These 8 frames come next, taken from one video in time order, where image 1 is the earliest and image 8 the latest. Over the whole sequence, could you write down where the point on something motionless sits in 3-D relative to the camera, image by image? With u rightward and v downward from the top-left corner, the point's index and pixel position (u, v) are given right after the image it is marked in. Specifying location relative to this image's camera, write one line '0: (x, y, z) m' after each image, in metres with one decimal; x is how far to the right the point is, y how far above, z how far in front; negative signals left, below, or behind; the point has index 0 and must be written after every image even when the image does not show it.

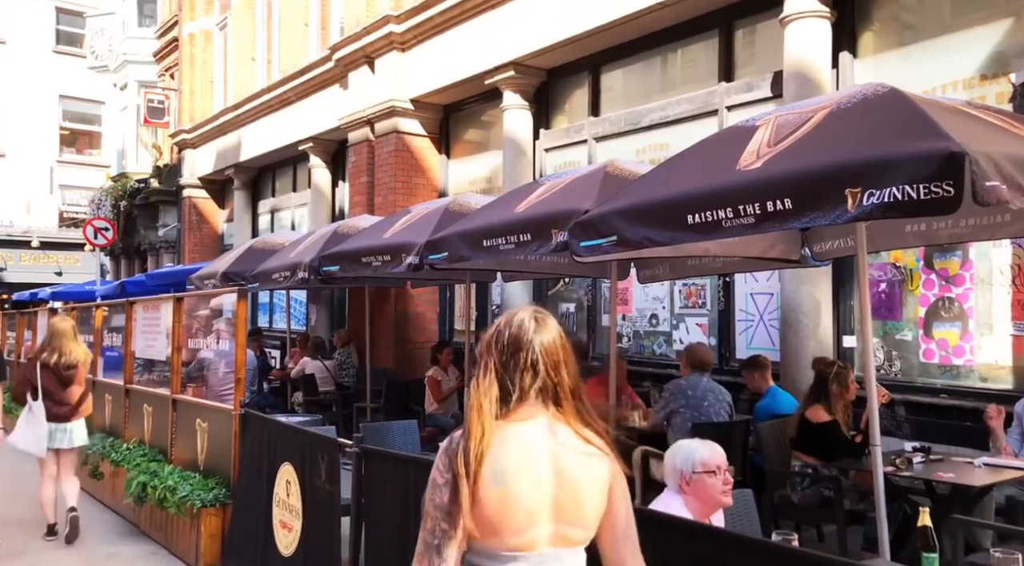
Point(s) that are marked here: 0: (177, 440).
0: (-2.8, -1.3, +7.8) m
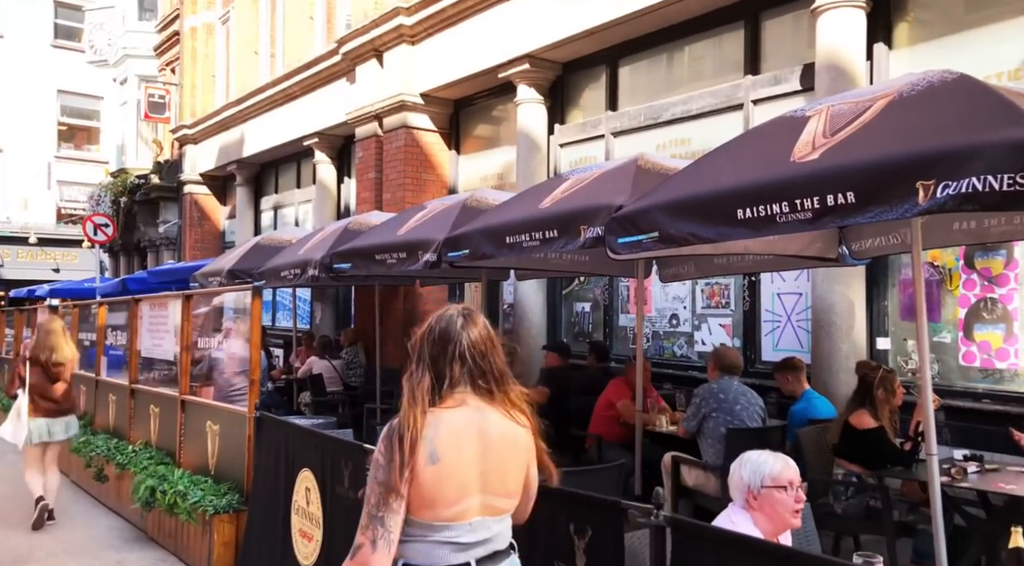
0: (-2.7, -1.3, +7.5) m
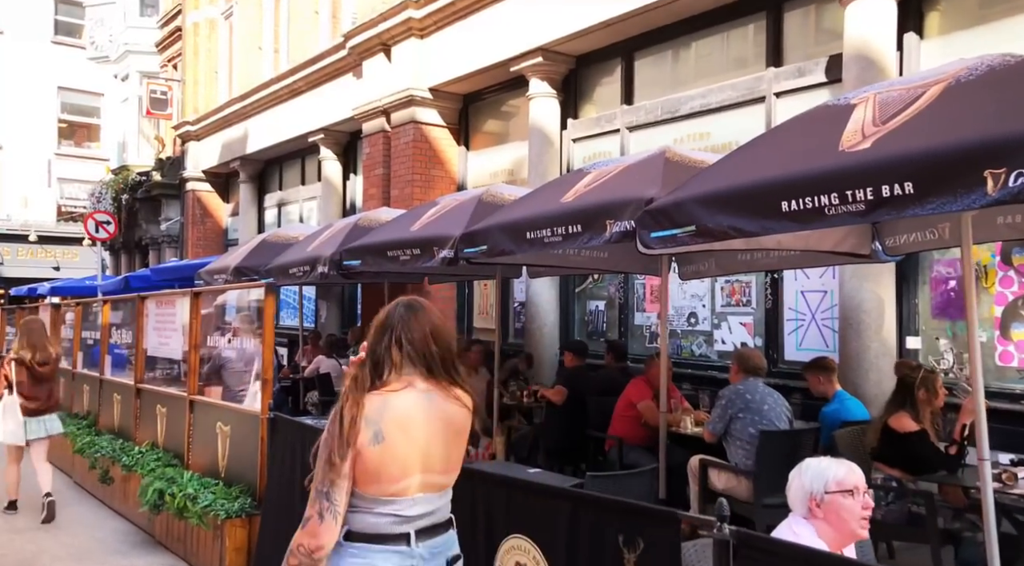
0: (-2.5, -1.3, +7.3) m
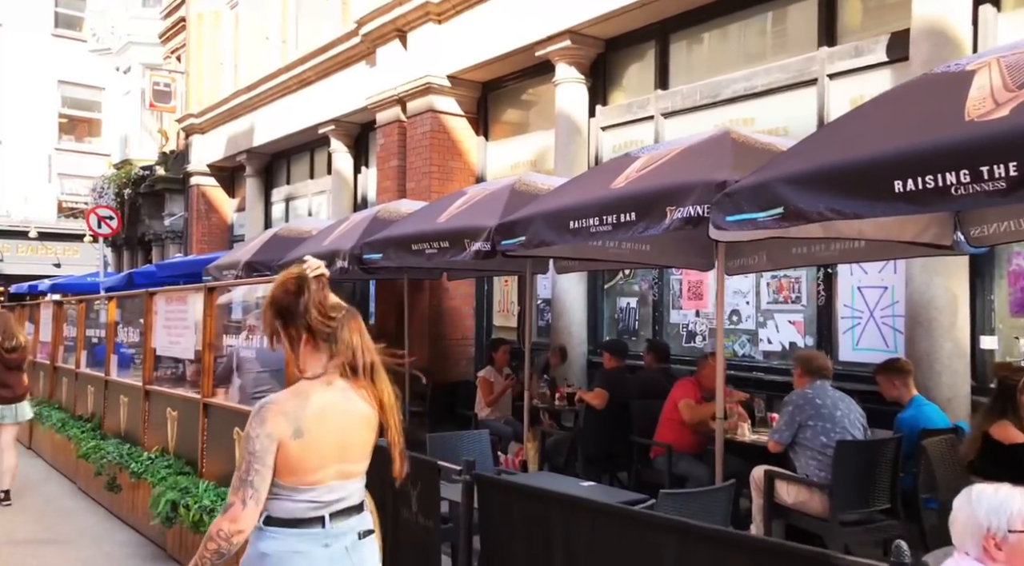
0: (-2.2, -1.2, +6.8) m
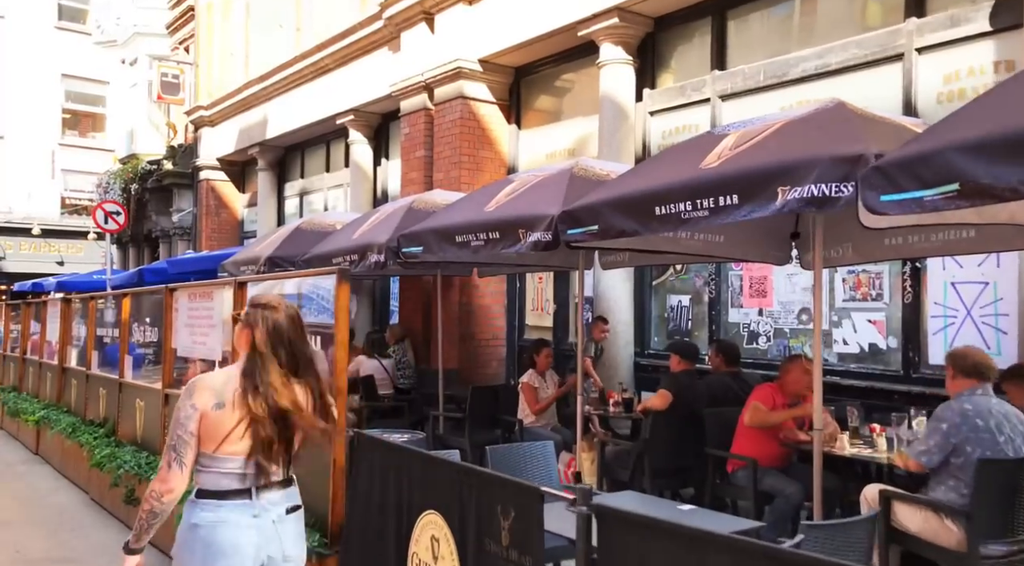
0: (-1.8, -1.2, +6.1) m
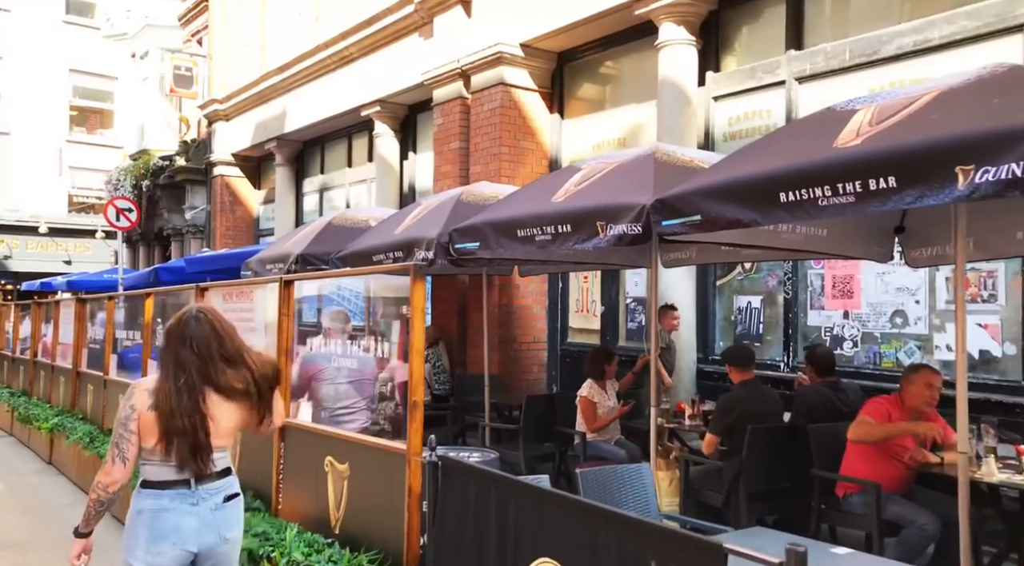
0: (-1.3, -1.2, +5.4) m
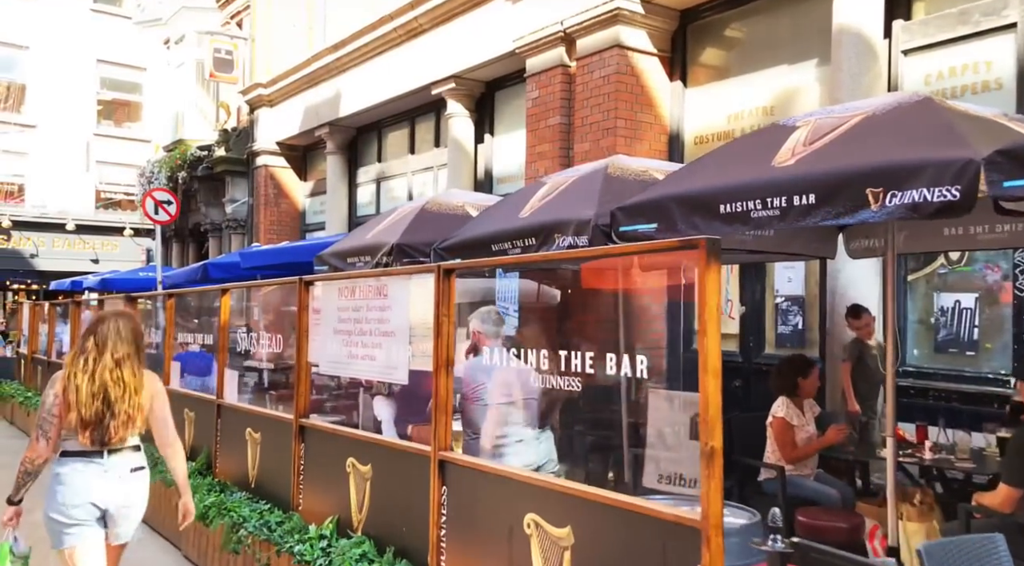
0: (-0.2, -1.1, +3.9) m
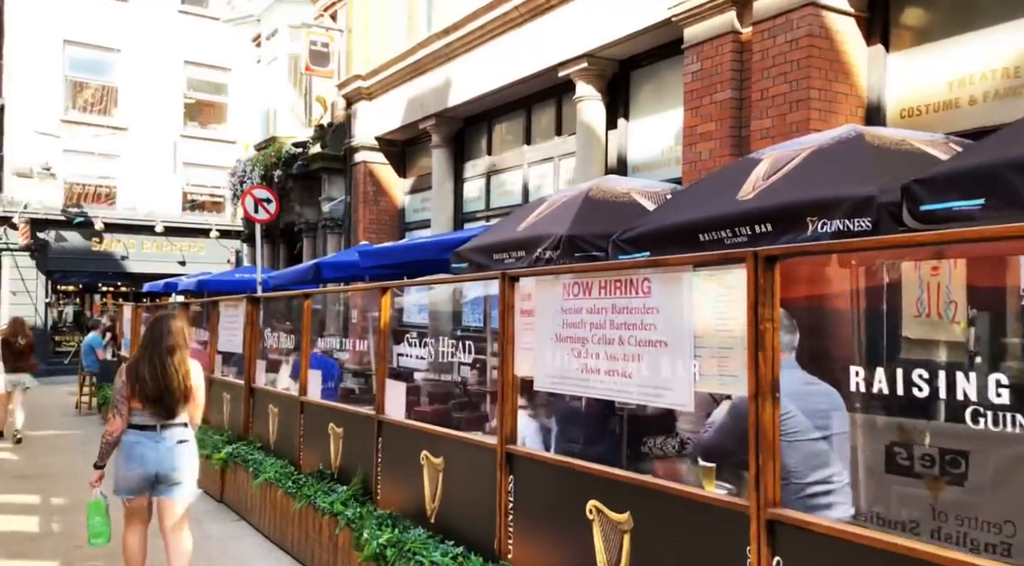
0: (+0.9, -1.1, +2.7) m
